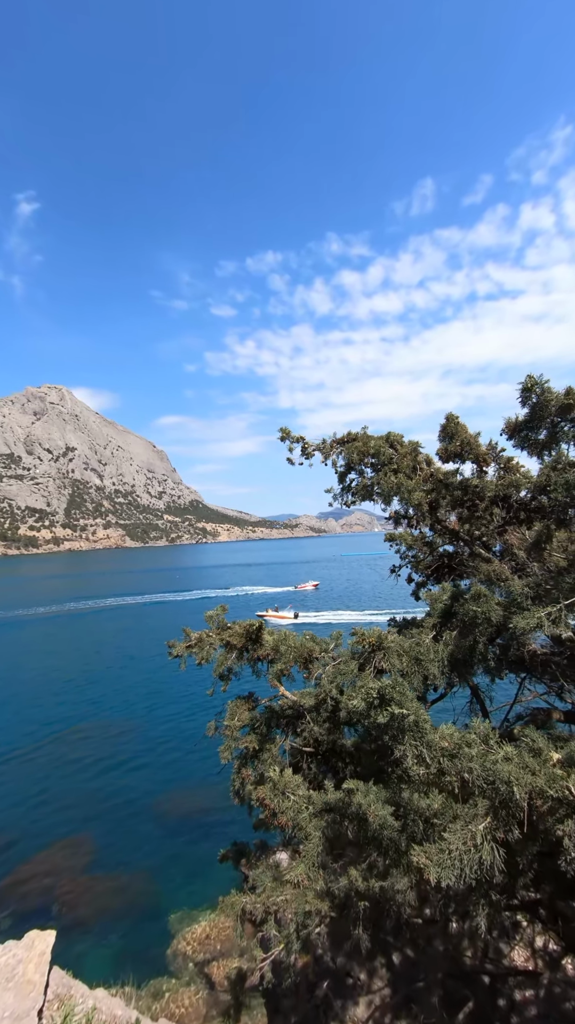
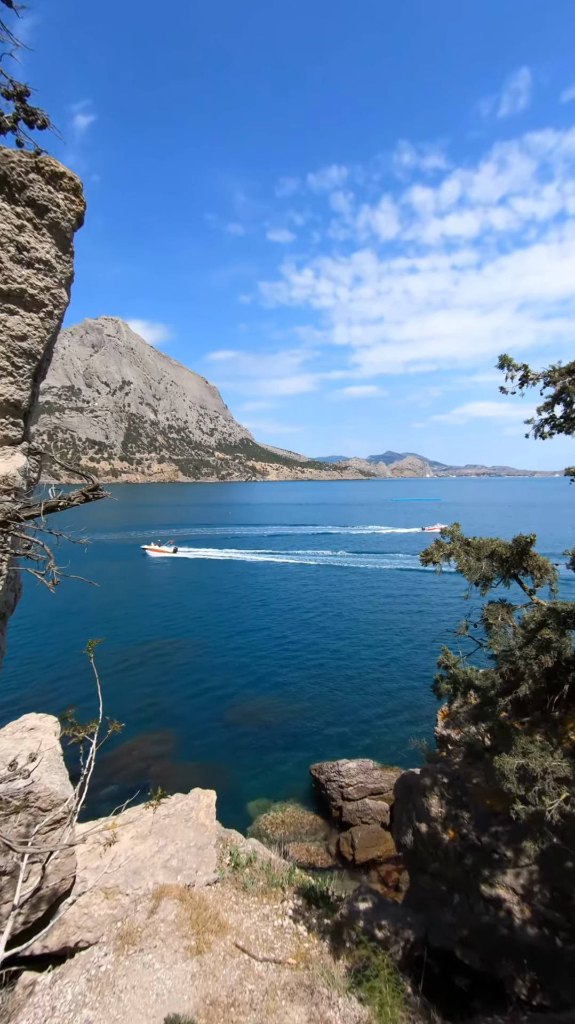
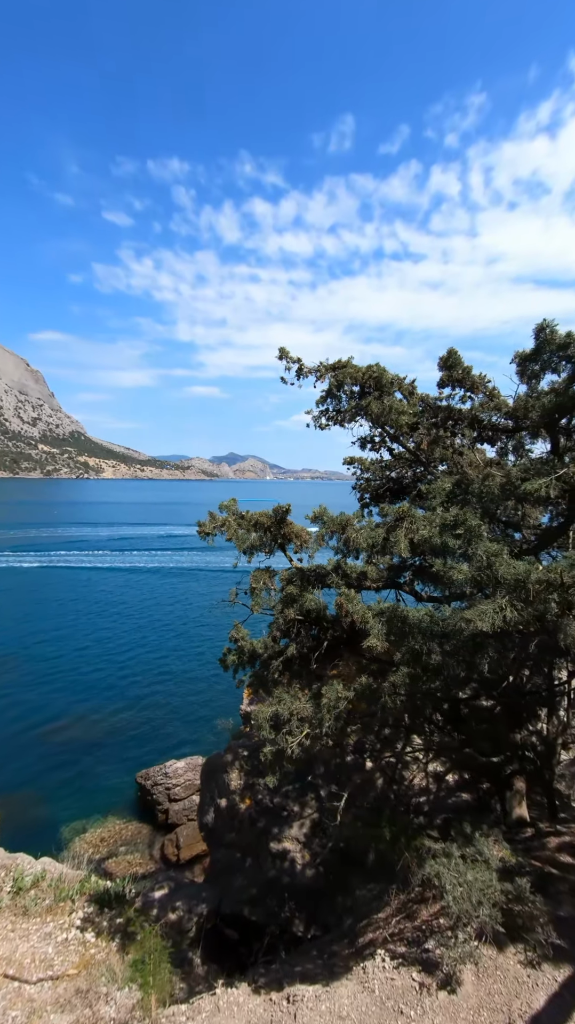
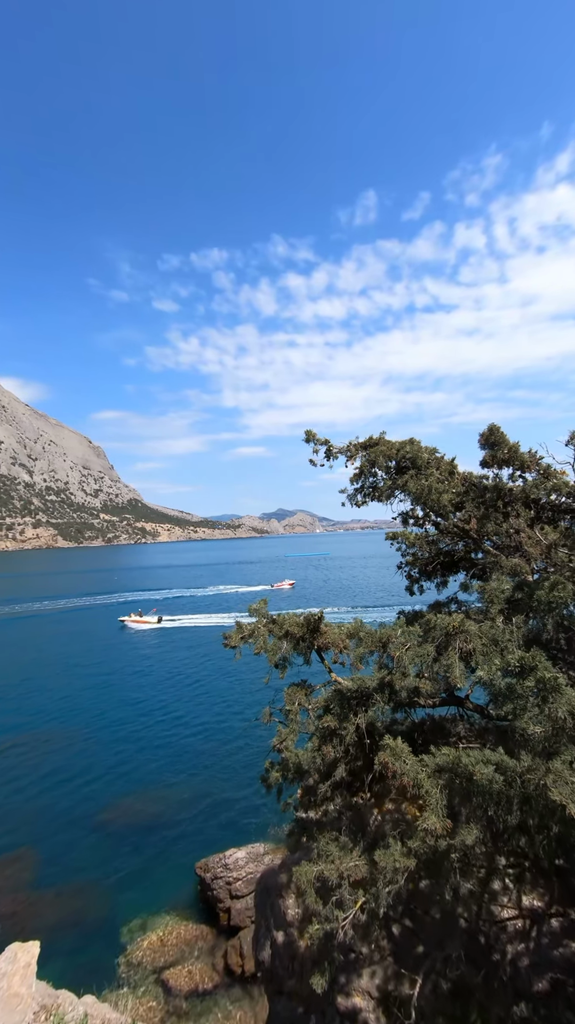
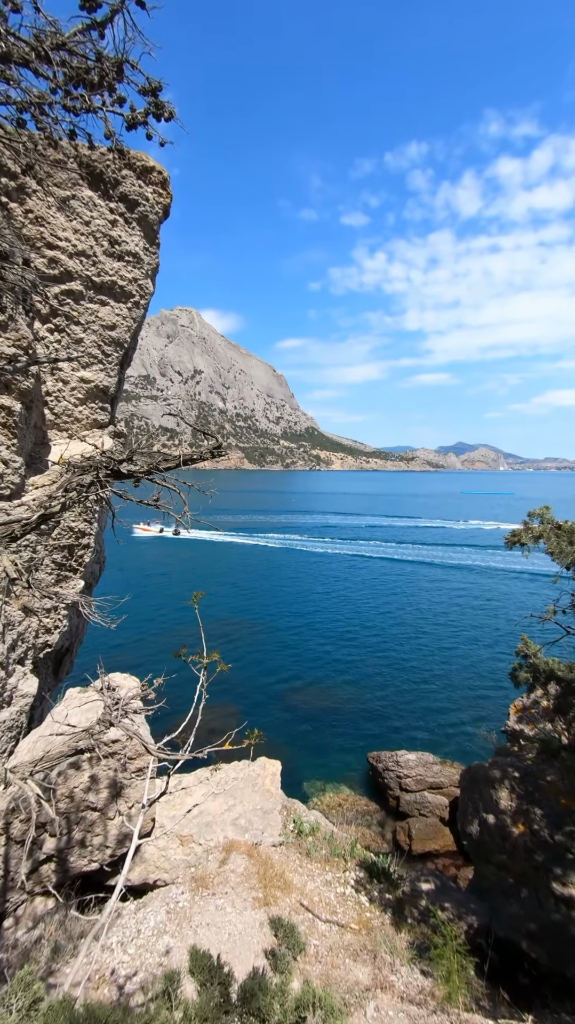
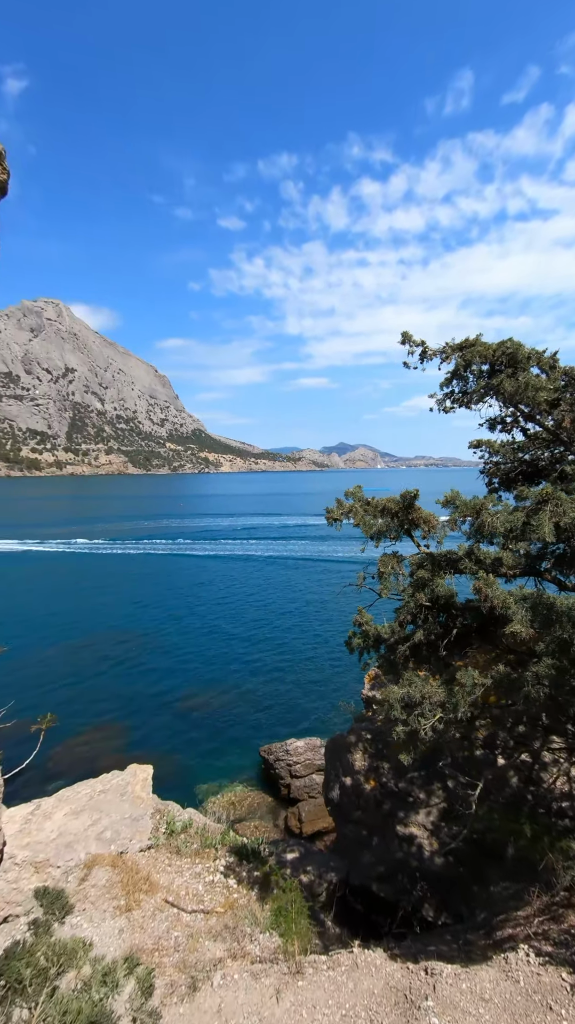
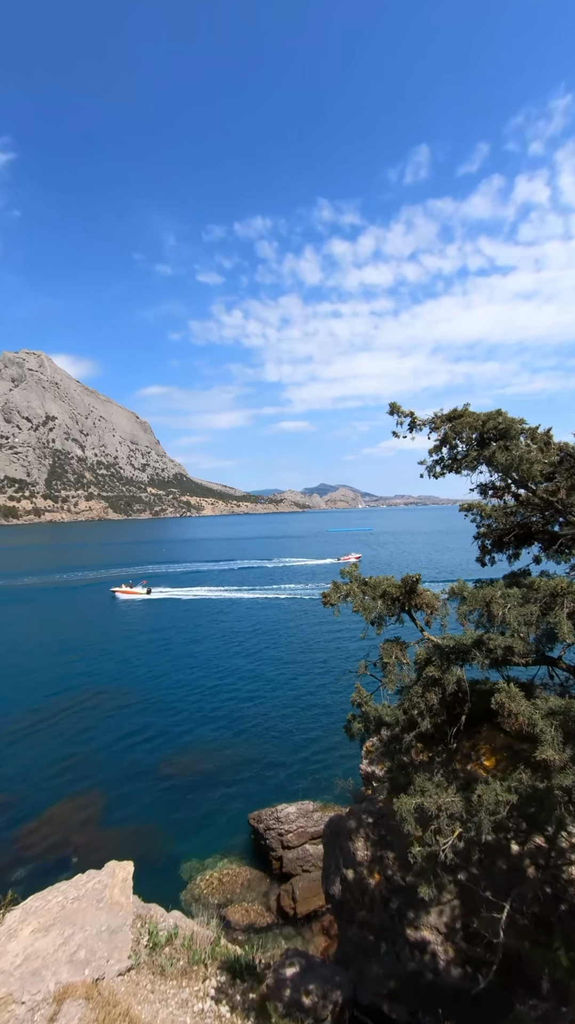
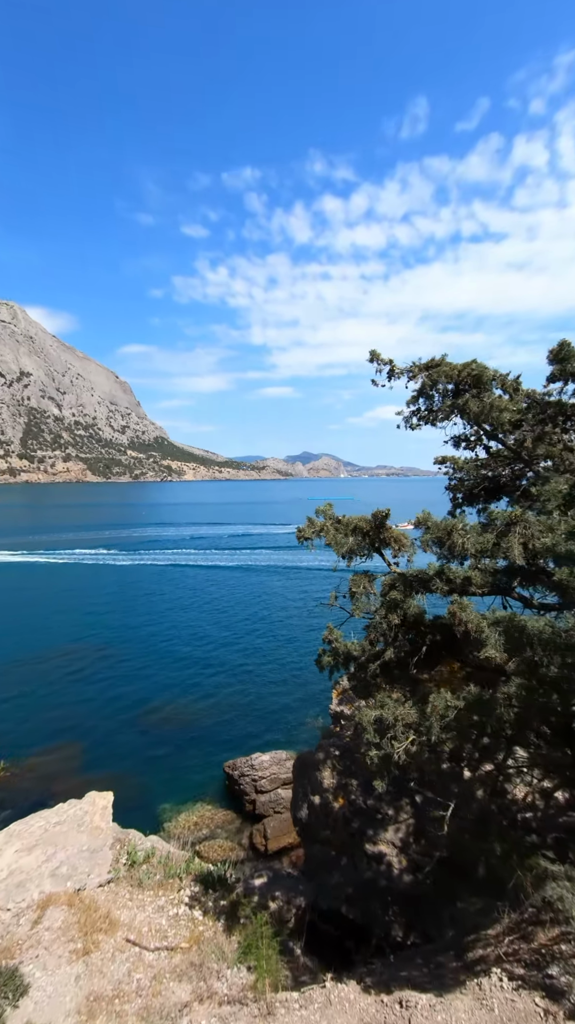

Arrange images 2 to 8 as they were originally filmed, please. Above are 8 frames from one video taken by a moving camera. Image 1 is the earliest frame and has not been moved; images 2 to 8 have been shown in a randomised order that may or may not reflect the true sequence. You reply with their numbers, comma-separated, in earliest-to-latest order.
4, 7, 2, 5, 8, 3, 6
